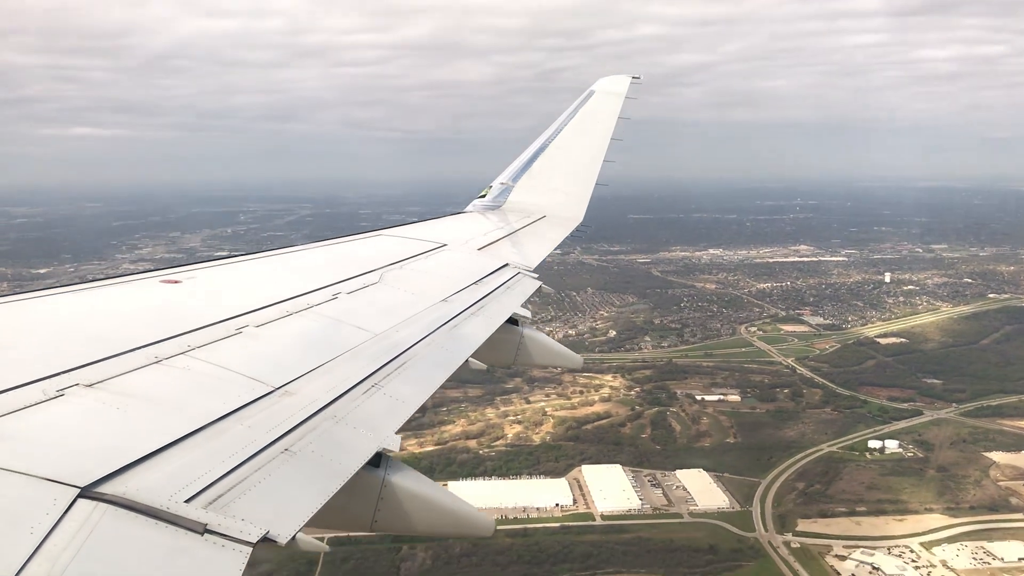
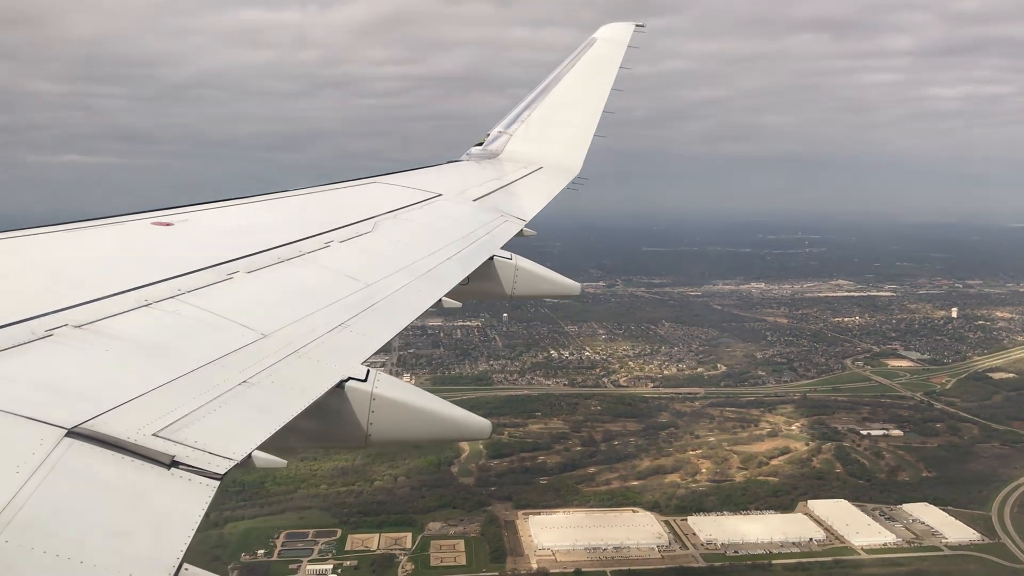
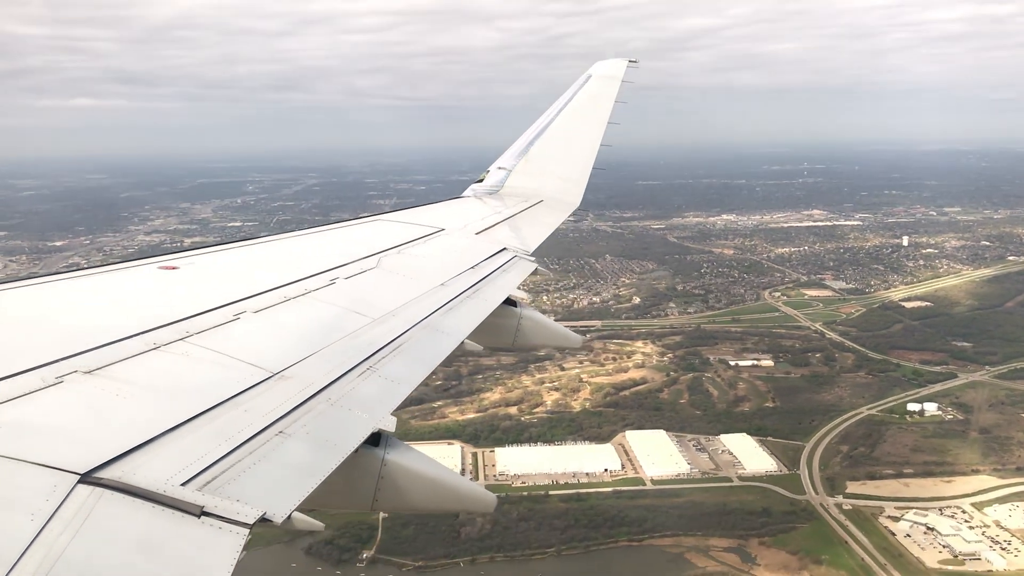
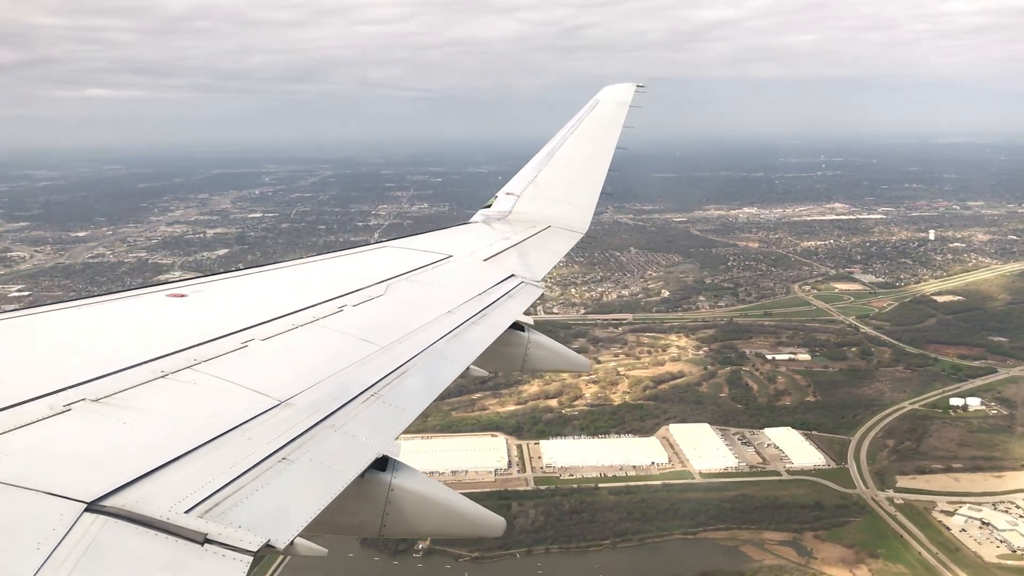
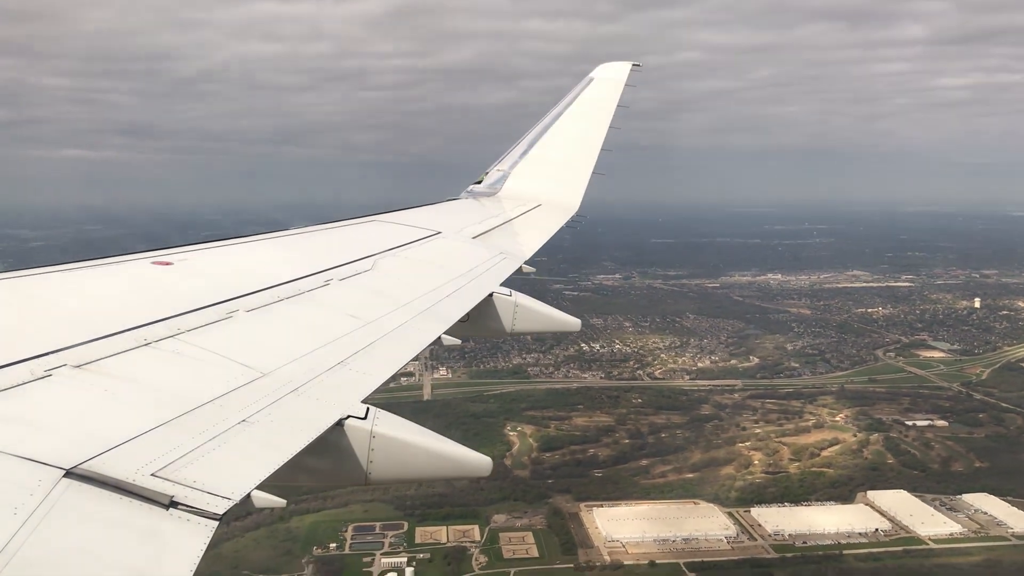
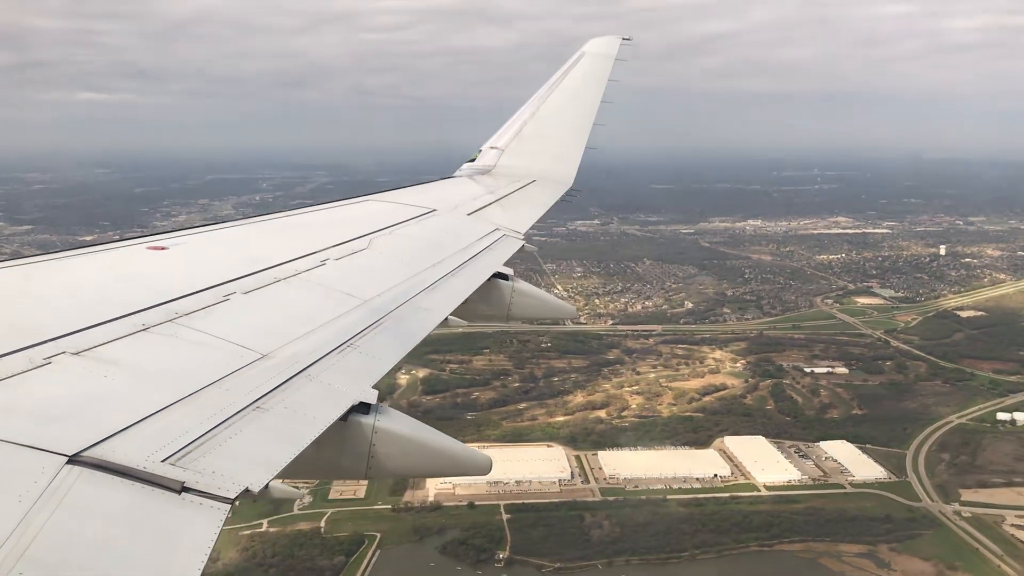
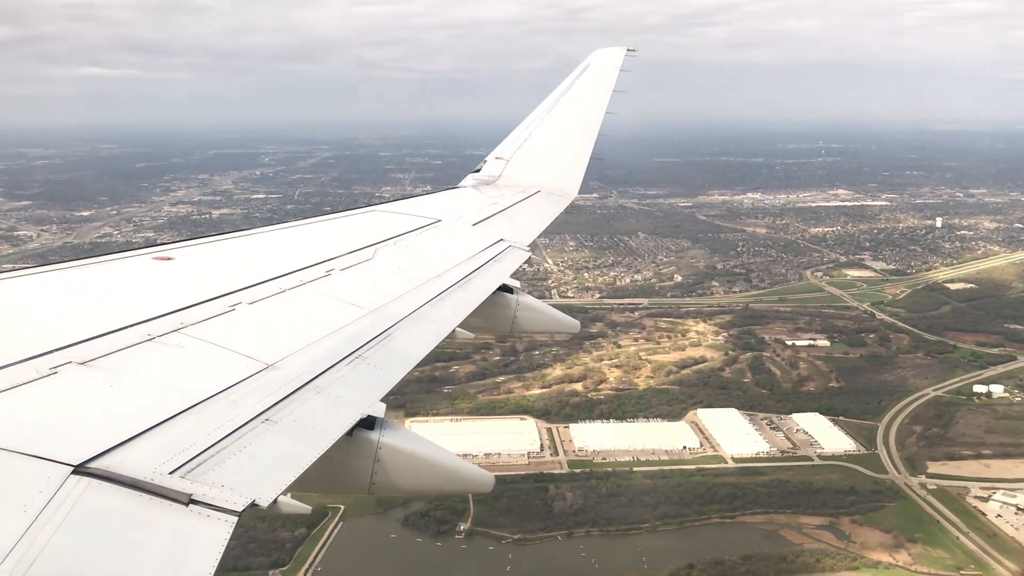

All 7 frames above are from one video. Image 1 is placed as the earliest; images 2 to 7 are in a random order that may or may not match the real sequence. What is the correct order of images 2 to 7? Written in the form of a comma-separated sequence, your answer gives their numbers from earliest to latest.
3, 4, 7, 6, 2, 5
